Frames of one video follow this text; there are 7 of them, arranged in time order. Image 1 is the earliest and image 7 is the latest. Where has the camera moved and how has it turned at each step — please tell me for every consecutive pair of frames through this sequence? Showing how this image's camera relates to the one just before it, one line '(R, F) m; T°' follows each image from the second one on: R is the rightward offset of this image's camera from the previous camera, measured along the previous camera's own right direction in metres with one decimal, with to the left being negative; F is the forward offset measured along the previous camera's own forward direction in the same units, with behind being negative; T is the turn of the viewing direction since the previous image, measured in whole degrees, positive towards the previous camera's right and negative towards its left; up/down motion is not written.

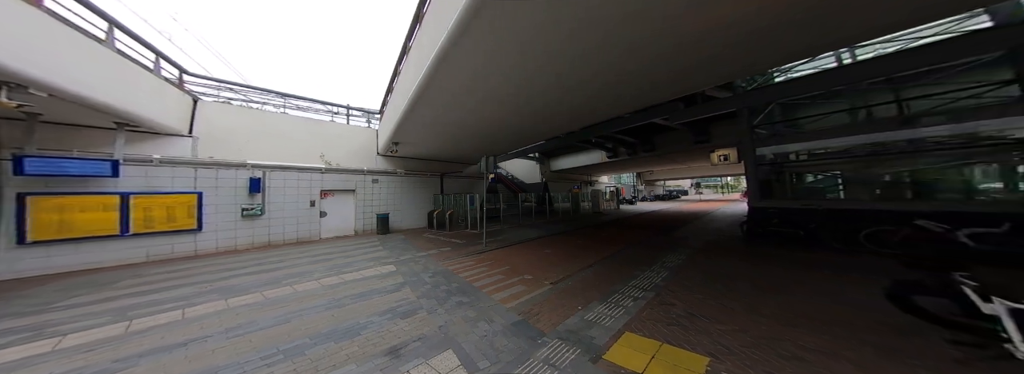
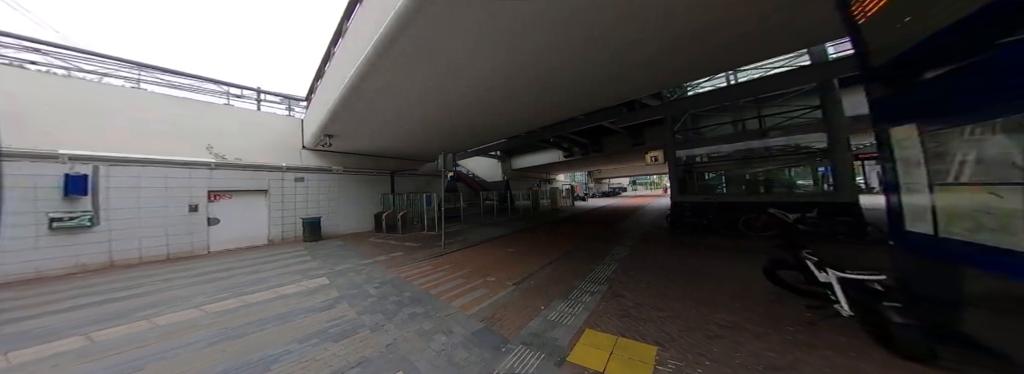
(0.0, +0.1) m; +11°
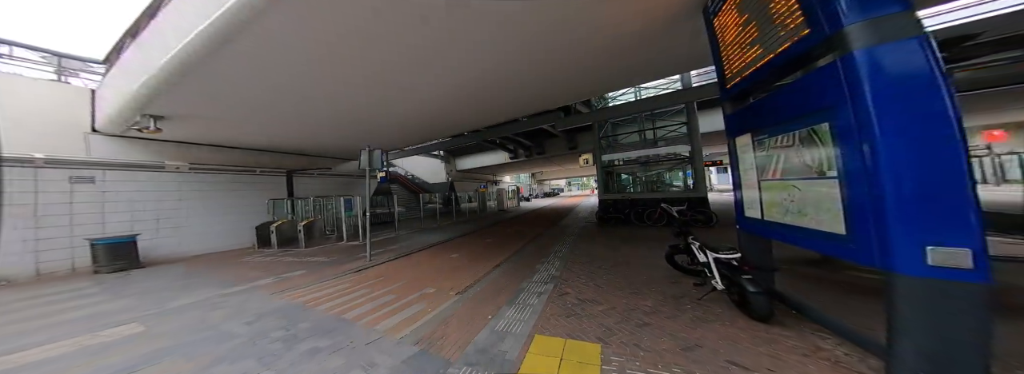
(0.0, +0.2) m; +14°
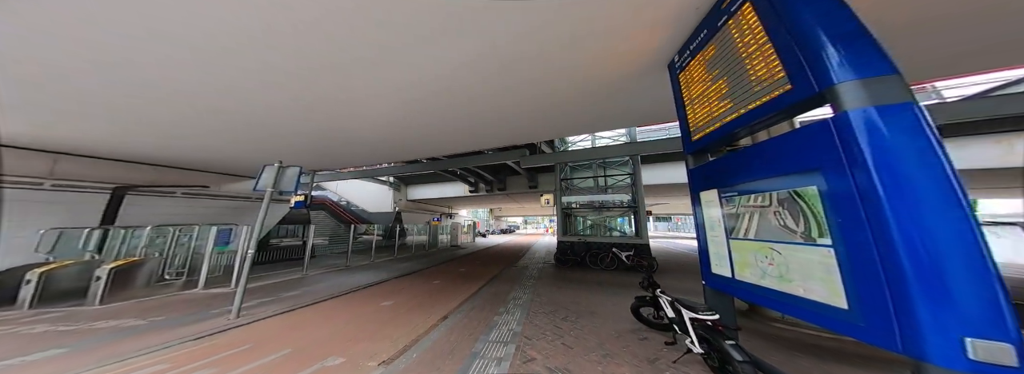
(-0.1, +0.4) m; +11°
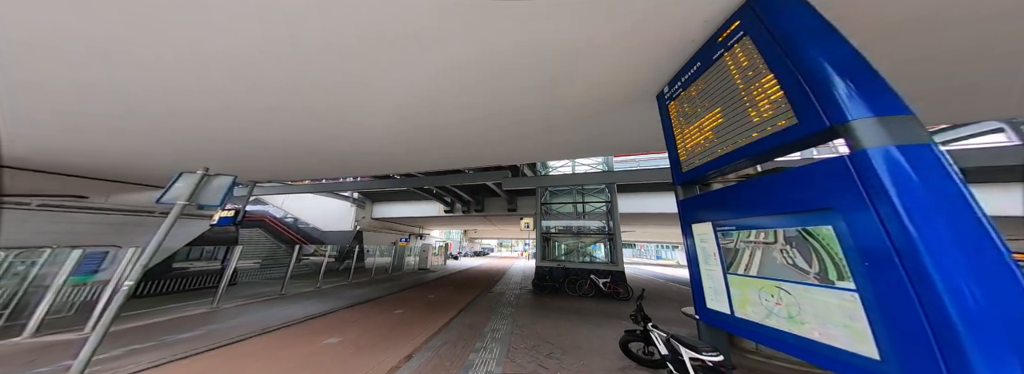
(-0.2, +0.2) m; +7°
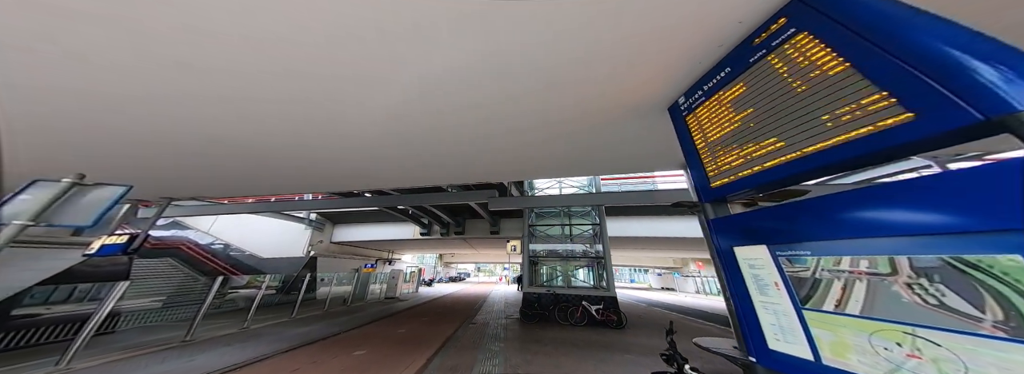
(-0.5, +0.5) m; +7°
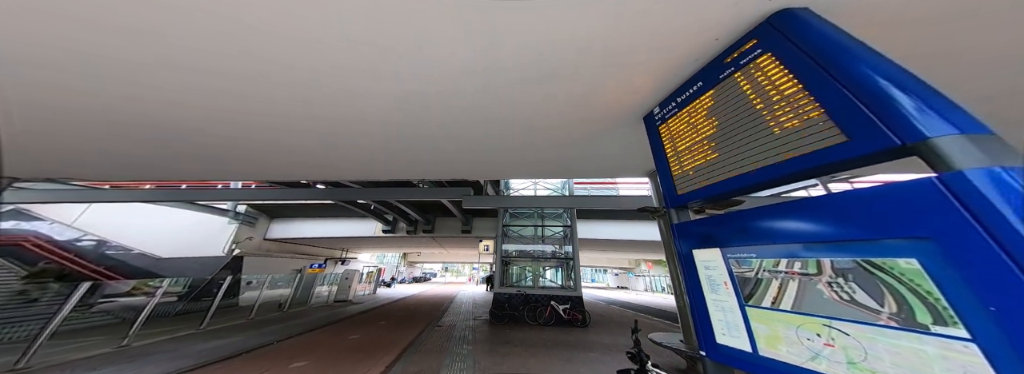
(-0.4, +0.1) m; +10°
